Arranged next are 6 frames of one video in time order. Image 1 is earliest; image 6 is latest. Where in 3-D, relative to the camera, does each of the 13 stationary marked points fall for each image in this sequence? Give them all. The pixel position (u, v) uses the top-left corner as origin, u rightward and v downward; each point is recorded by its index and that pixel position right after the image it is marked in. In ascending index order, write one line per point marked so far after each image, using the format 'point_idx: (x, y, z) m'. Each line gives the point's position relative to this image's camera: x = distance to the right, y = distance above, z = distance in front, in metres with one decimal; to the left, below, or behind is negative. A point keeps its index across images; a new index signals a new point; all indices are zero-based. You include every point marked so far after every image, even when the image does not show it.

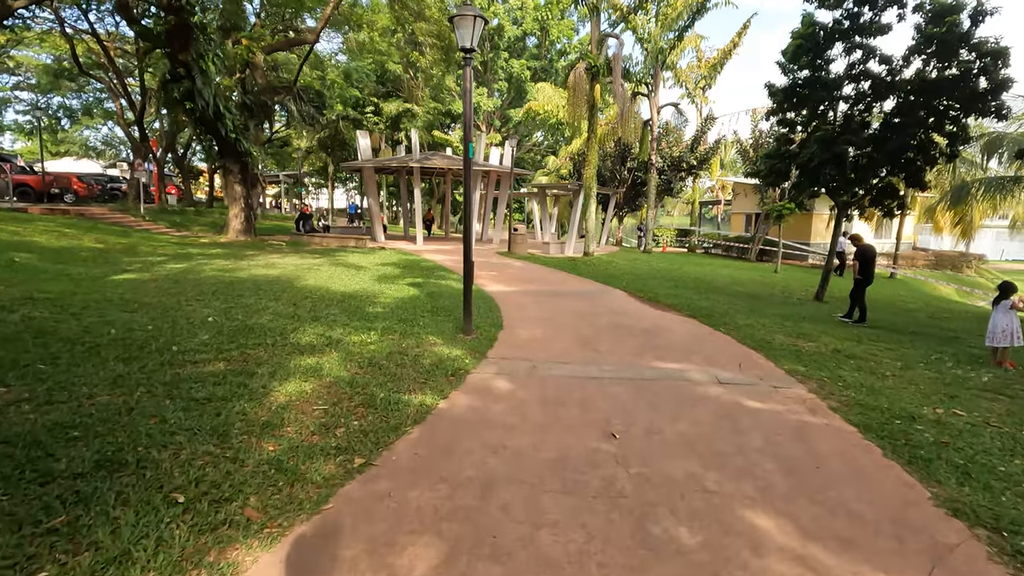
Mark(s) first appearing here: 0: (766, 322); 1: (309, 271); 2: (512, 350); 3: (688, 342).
0: (+4.2, -0.6, +8.7) m
1: (-4.8, +0.4, +12.6) m
2: (0.0, -0.7, +6.2) m
3: (+2.2, -0.7, +6.8) m
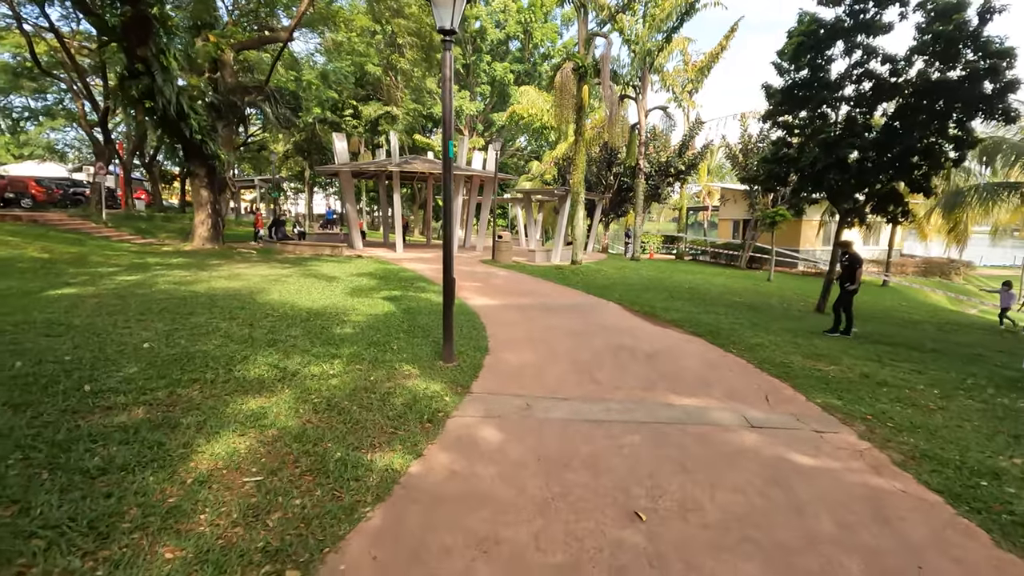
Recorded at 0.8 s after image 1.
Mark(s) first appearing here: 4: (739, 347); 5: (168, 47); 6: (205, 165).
0: (+4.0, -0.8, +8.0) m
1: (-5.1, +0.1, +11.6) m
2: (-0.1, -0.9, +5.3) m
3: (+2.1, -0.9, +5.9) m
4: (+3.1, -0.8, +7.3) m
5: (-10.2, +7.2, +15.8) m
6: (-11.0, +4.4, +19.0) m
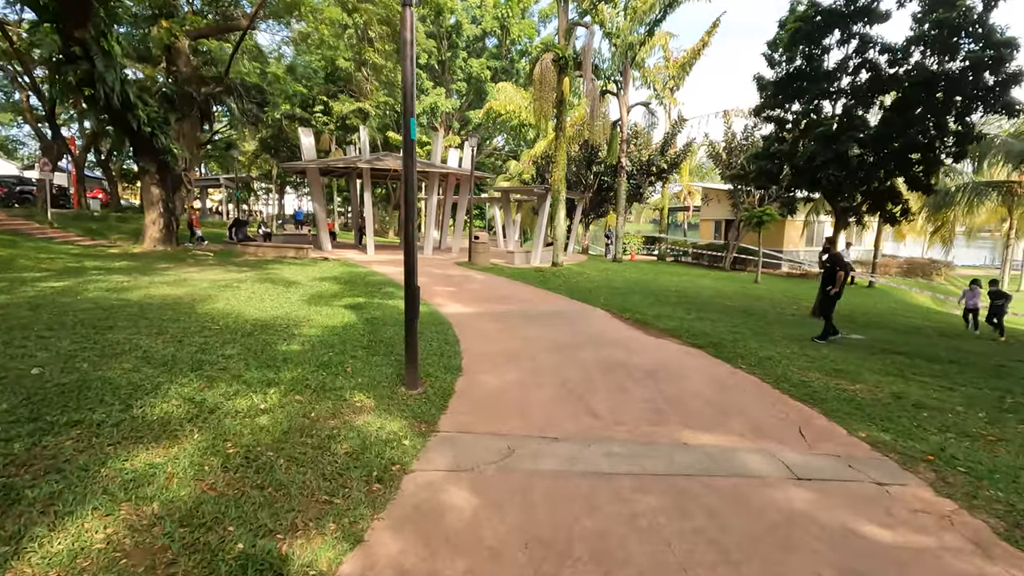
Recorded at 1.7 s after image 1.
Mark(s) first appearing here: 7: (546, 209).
0: (+3.7, -0.9, +7.1) m
1: (-5.6, 0.0, +10.4) m
2: (-0.3, -1.0, +4.3) m
3: (+1.9, -1.0, +5.0) m
4: (+2.9, -0.9, +6.4) m
5: (-10.9, +7.0, +14.4) m
6: (-11.8, +4.2, +17.6) m
7: (+1.3, +3.0, +19.9) m
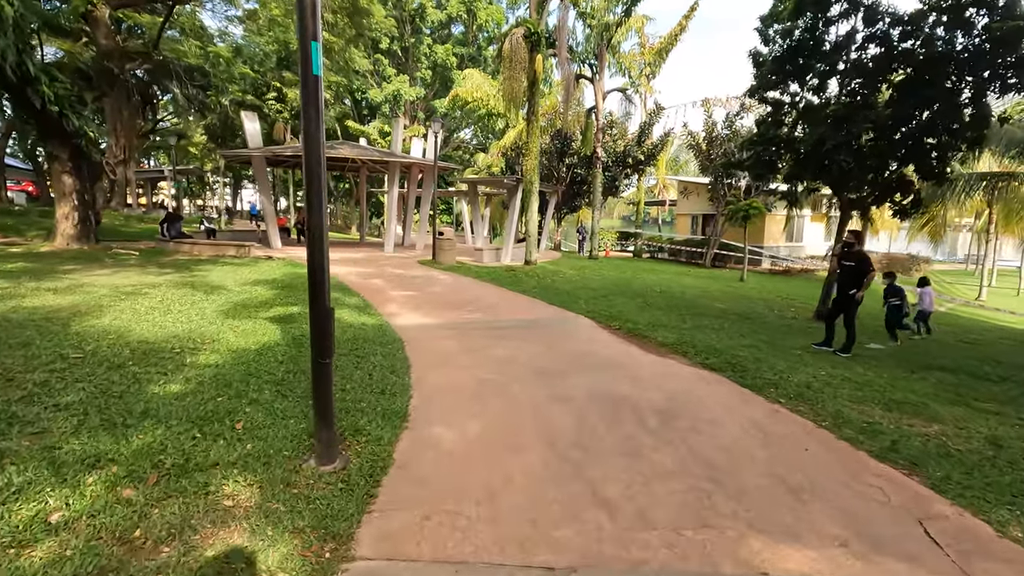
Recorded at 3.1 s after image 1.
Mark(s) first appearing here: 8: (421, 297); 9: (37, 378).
0: (+3.3, -0.9, +5.7) m
1: (-6.1, -0.2, +8.4) m
2: (-0.5, -1.2, +2.7) m
3: (+1.7, -1.1, +3.5) m
4: (+2.6, -1.0, +5.0) m
5: (-11.7, +6.8, +12.1) m
6: (-12.7, +4.1, +15.3) m
7: (+0.2, +3.0, +18.3) m
8: (-1.7, -0.2, +9.7) m
9: (-4.0, -0.7, +4.5) m
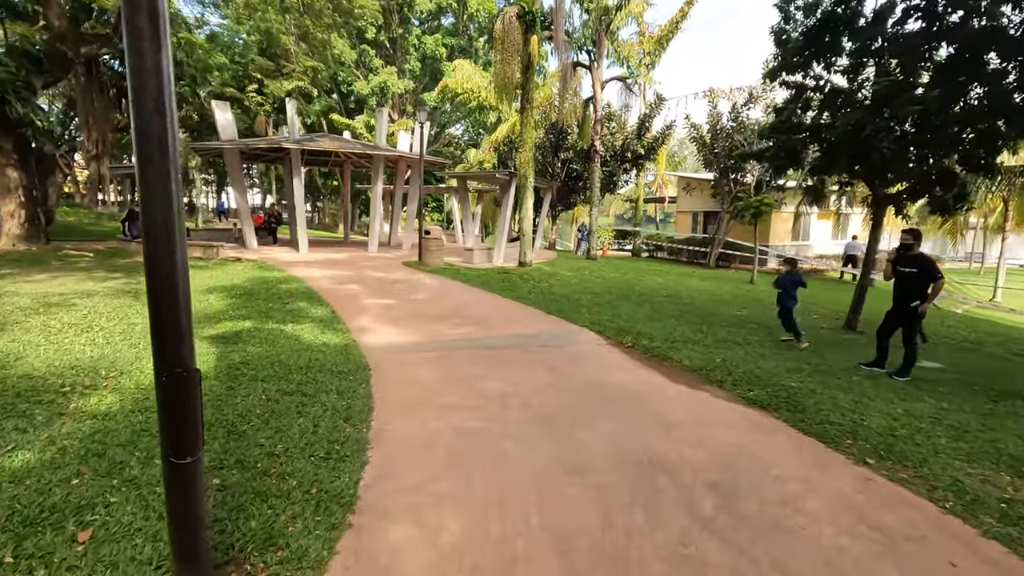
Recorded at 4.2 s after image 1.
0: (+3.3, -1.1, +4.5) m
1: (-6.2, -0.3, +7.1) m
2: (-0.5, -1.3, +1.4) m
3: (+1.7, -1.2, +2.3) m
4: (+2.5, -1.1, +3.8) m
5: (-11.8, +6.7, +10.6) m
6: (-12.9, +4.0, +13.8) m
7: (-0.1, +2.9, +17.0) m
8: (-1.8, -0.3, +8.4) m
9: (-4.0, -0.9, +3.2) m
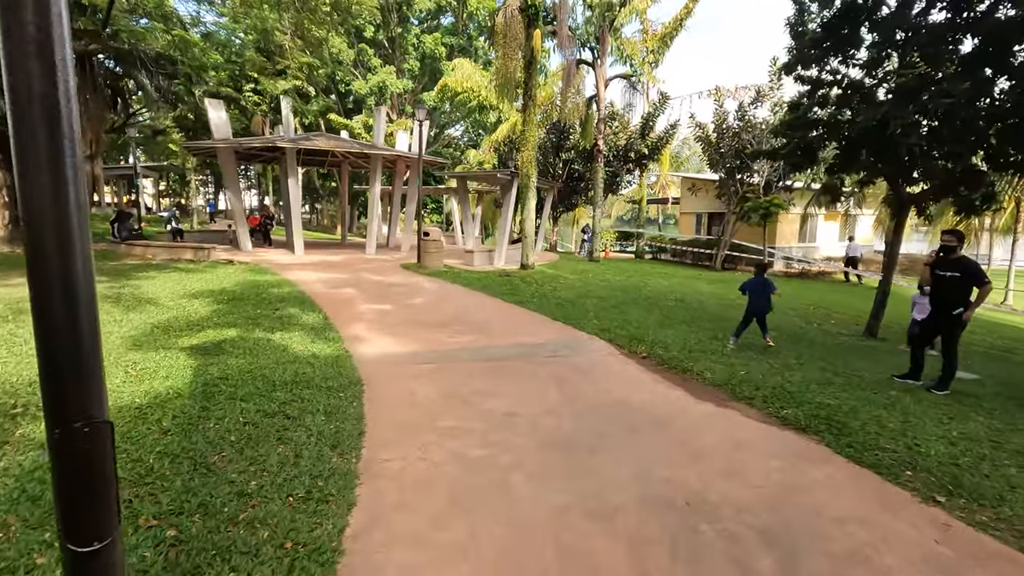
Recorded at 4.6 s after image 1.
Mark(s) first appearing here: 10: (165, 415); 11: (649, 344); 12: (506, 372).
0: (+3.3, -1.1, +4.0) m
1: (-6.1, -0.4, +6.6) m
2: (-0.4, -1.4, +0.9) m
3: (+1.7, -1.3, +1.8) m
4: (+2.6, -1.2, +3.3) m
5: (-11.8, +6.6, +10.2) m
6: (-12.9, +3.9, +13.3) m
7: (0.0, +2.8, +16.5) m
8: (-1.7, -0.4, +7.9) m
9: (-4.0, -1.0, +2.7) m
10: (-2.5, -0.9, +3.8) m
11: (+1.7, -0.7, +6.8) m
12: (-0.1, -0.8, +5.2) m
